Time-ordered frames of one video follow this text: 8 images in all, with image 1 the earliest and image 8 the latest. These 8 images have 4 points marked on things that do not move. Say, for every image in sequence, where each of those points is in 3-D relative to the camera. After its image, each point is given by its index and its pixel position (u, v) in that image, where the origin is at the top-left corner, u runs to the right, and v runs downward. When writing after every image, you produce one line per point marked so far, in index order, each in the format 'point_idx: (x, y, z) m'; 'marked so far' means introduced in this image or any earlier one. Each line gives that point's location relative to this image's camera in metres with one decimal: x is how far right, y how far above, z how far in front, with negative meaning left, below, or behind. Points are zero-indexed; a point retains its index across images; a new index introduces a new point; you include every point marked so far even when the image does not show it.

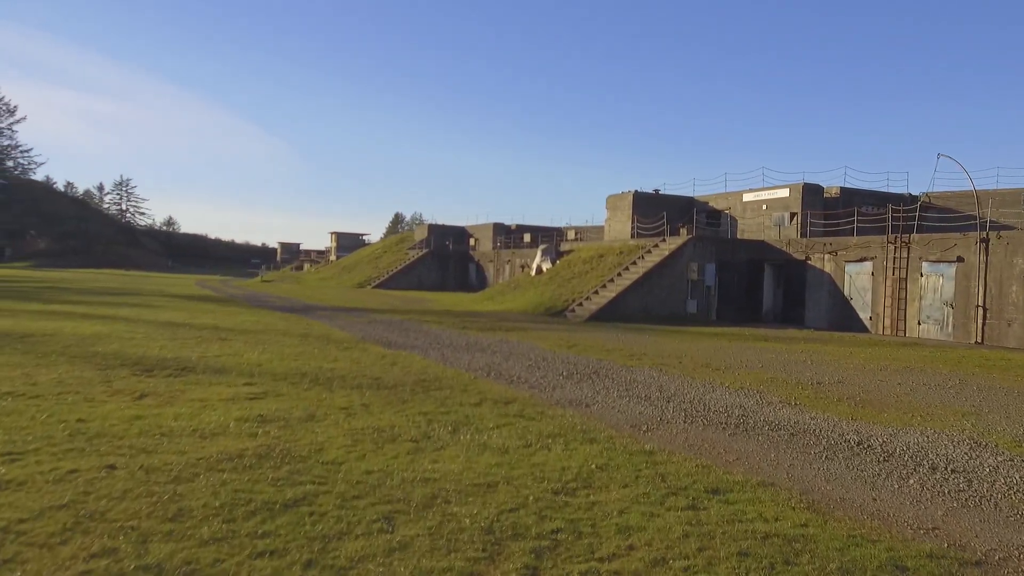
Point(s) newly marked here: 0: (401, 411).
0: (-1.4, -1.6, +9.3) m
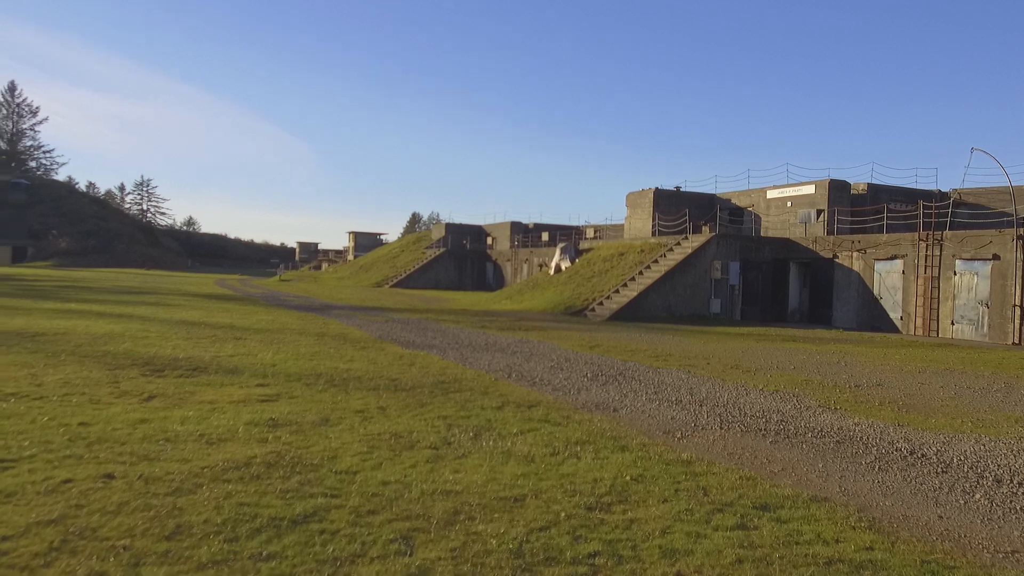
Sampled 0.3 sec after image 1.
0: (-1.1, -1.5, +8.8) m
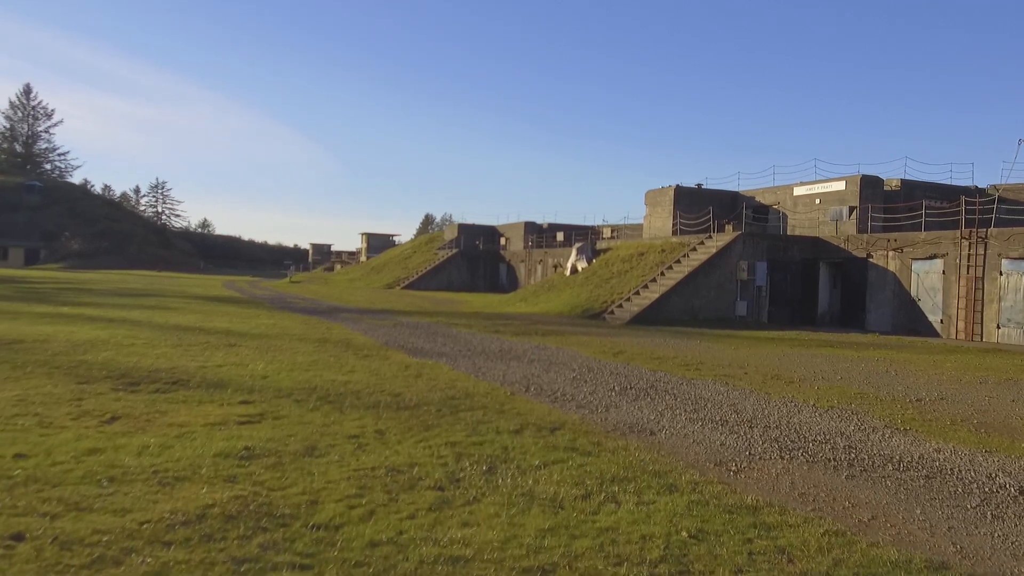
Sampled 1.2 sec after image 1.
0: (-0.9, -1.6, +7.5) m
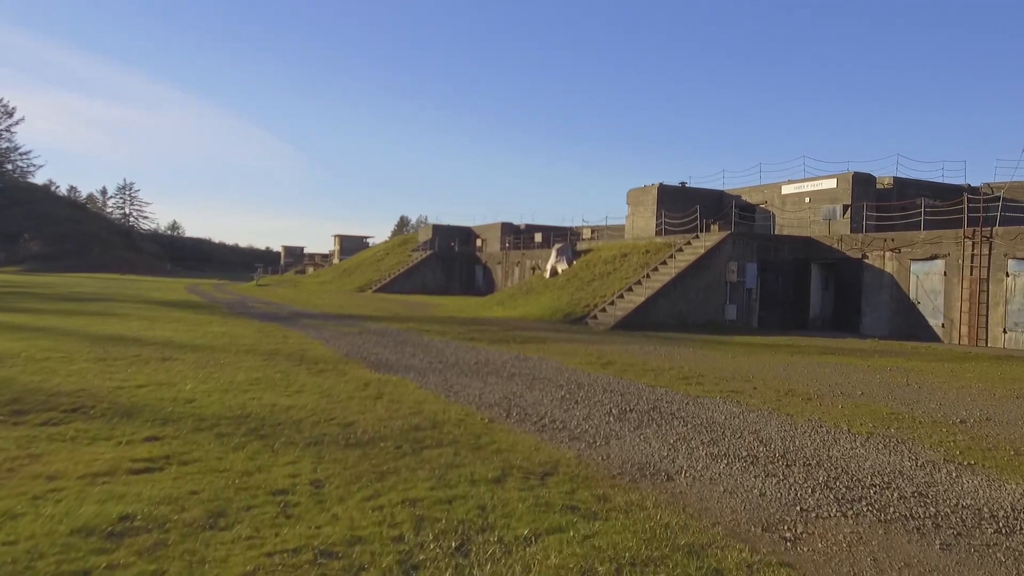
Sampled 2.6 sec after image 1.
0: (-1.1, -1.6, +5.6) m
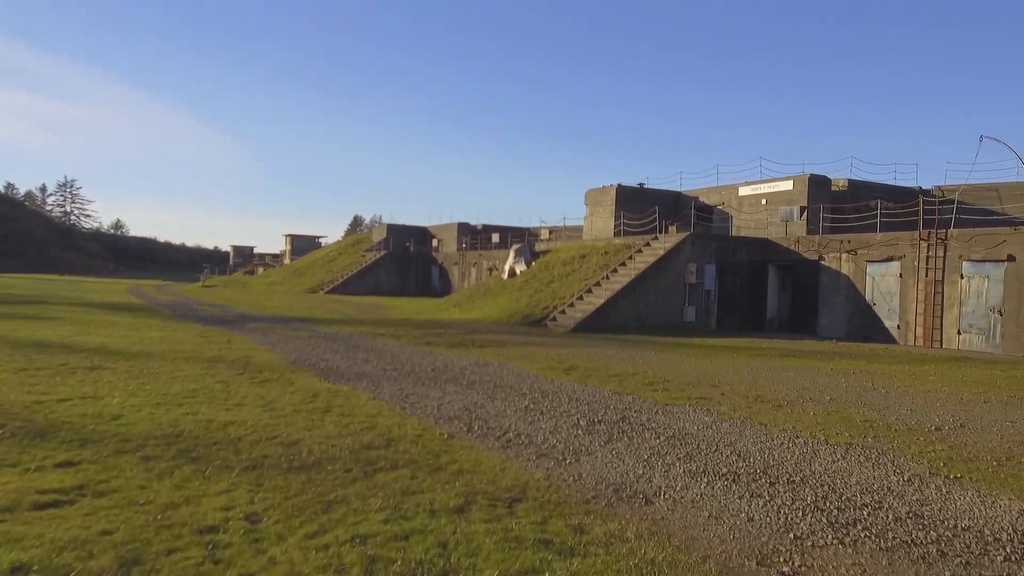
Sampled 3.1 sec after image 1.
0: (-1.3, -1.6, +4.9) m
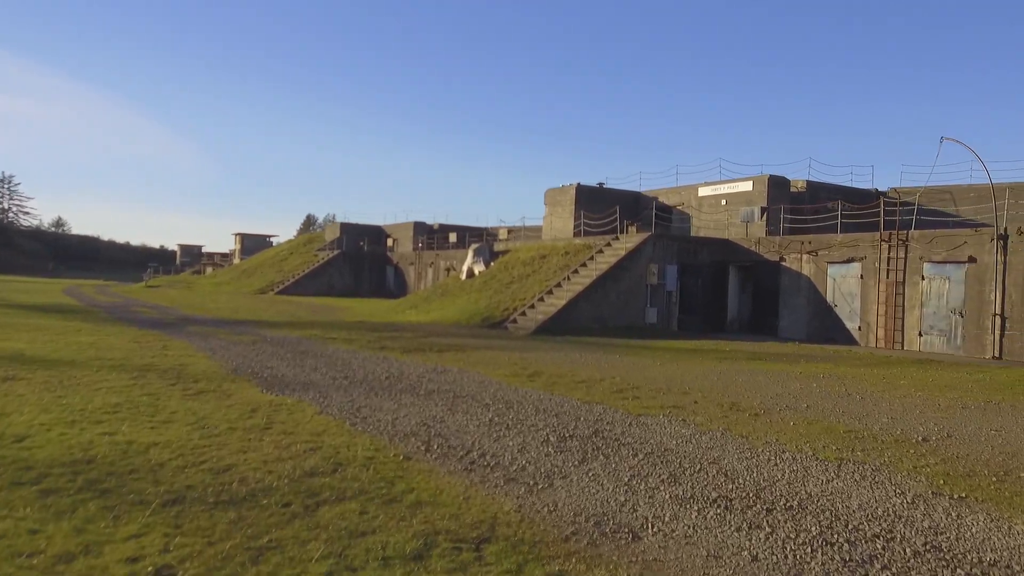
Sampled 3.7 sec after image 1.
0: (-1.4, -1.7, +4.0) m
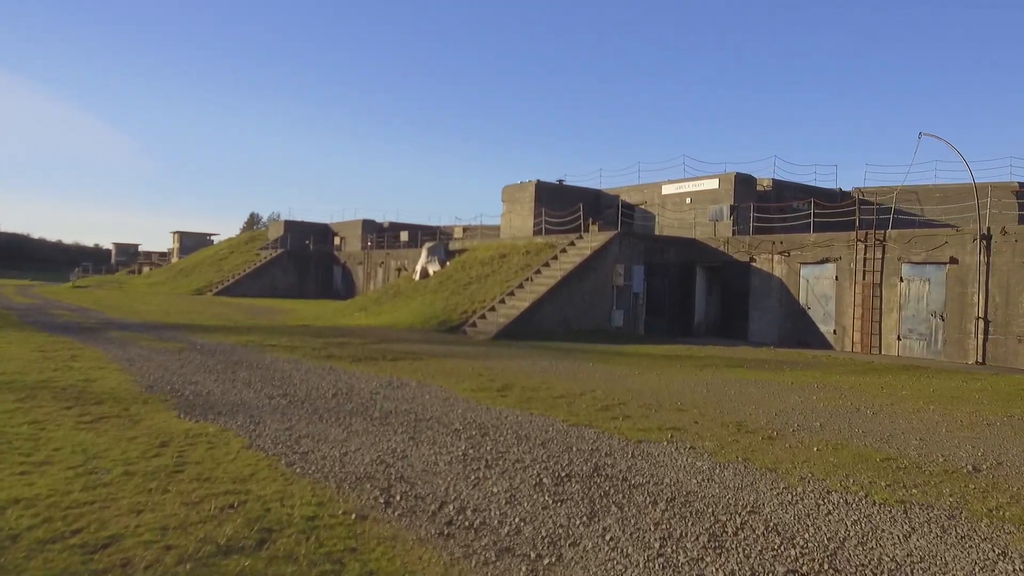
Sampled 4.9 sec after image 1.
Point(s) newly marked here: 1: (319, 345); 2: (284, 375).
0: (-1.3, -1.7, +2.1) m
1: (-4.6, -1.4, +17.8) m
2: (-3.9, -1.5, +12.7) m
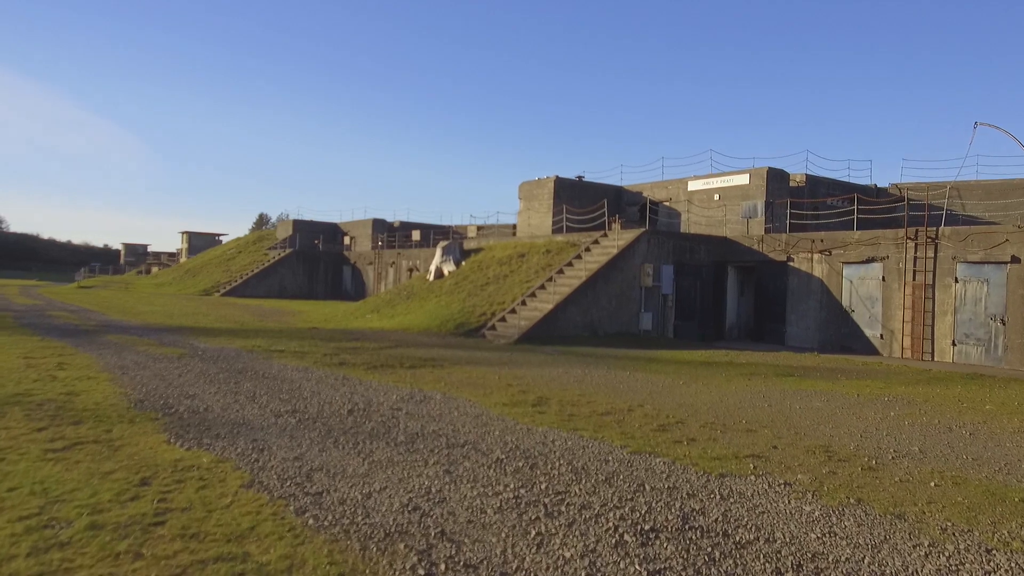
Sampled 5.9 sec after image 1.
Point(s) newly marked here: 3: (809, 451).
0: (-0.9, -1.7, +0.7) m
1: (-4.0, -1.4, +16.4) m
2: (-3.3, -1.5, +11.3) m
3: (+3.3, -1.8, +8.3) m
